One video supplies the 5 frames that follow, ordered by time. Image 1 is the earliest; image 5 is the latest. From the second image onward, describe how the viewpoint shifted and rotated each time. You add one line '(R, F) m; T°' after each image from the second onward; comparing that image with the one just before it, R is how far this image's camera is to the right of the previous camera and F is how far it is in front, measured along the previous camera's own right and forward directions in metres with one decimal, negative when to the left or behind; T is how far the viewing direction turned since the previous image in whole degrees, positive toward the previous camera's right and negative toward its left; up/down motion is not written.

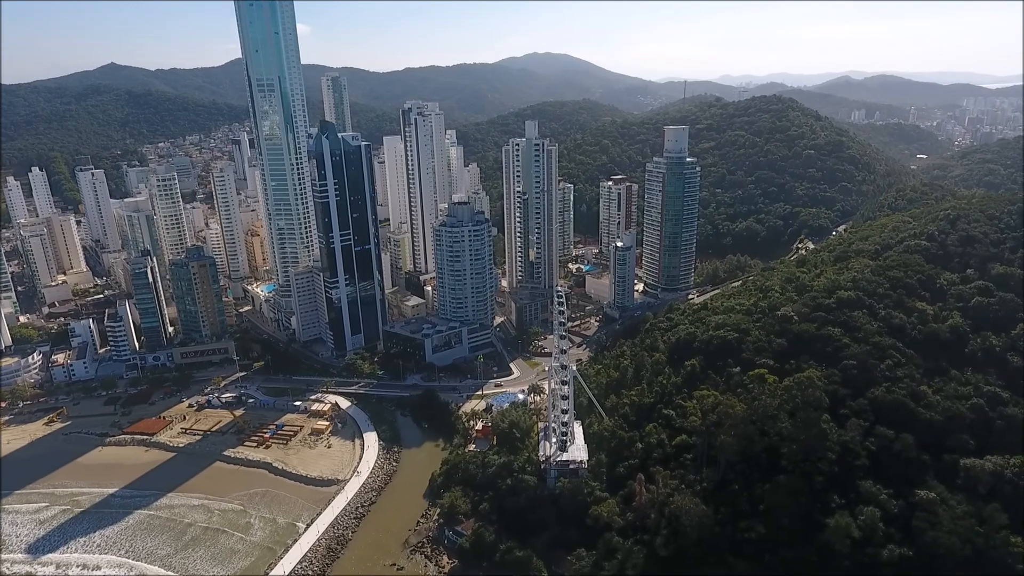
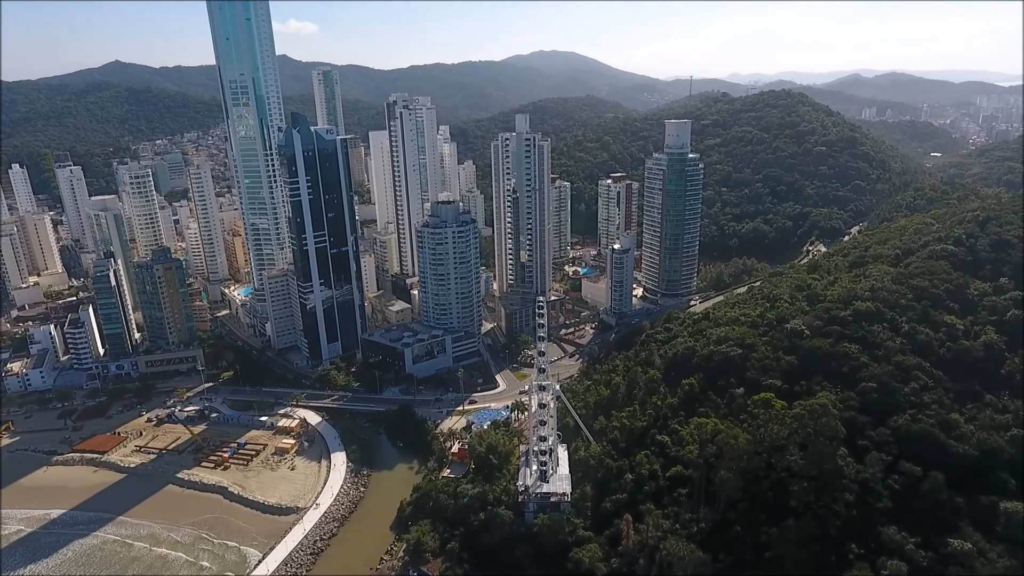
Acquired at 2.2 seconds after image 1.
(+1.5, +3.6) m; -1°
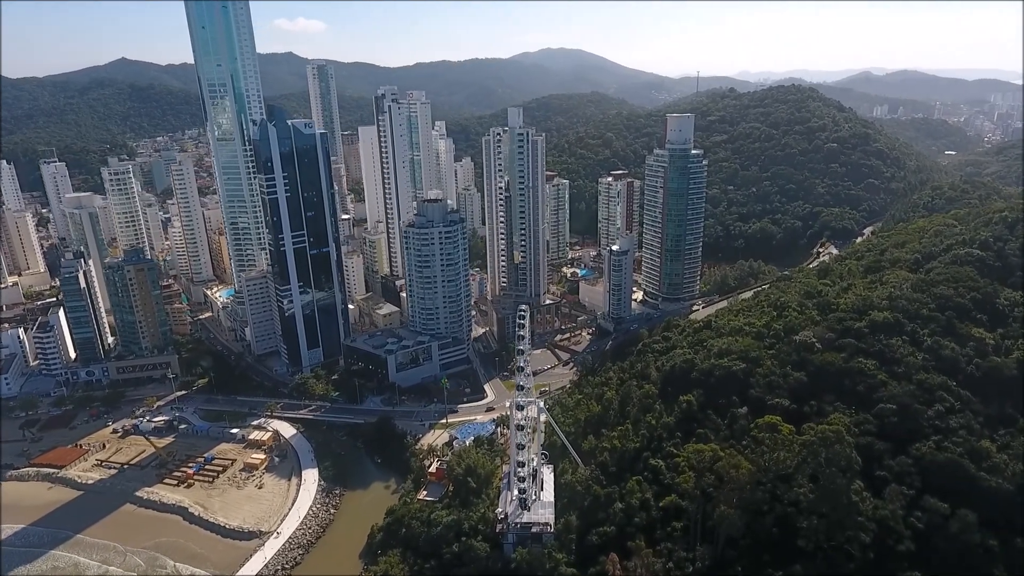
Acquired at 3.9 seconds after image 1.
(+1.2, +2.8) m; -1°
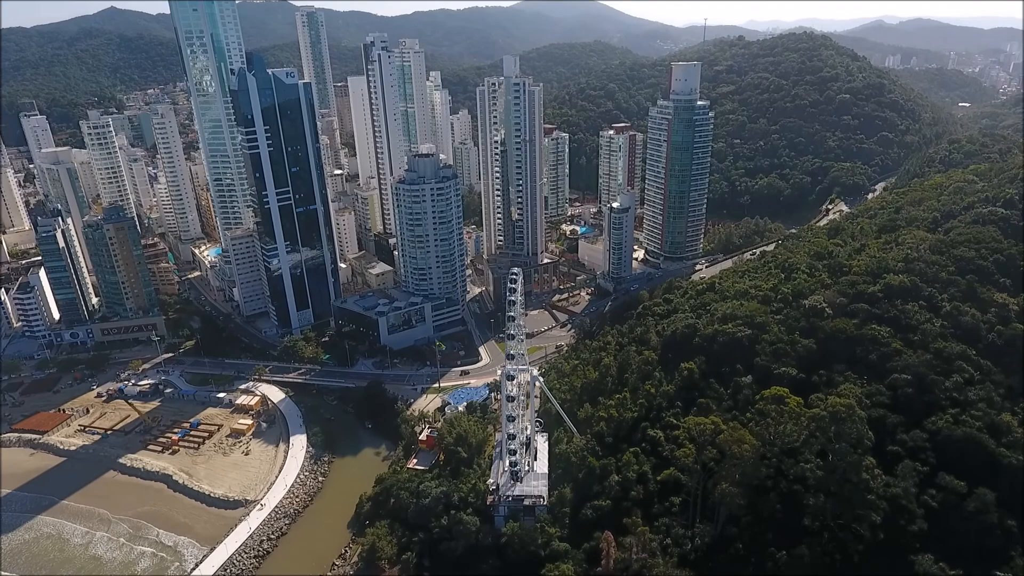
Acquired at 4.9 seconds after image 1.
(+0.4, +1.7) m; 0°
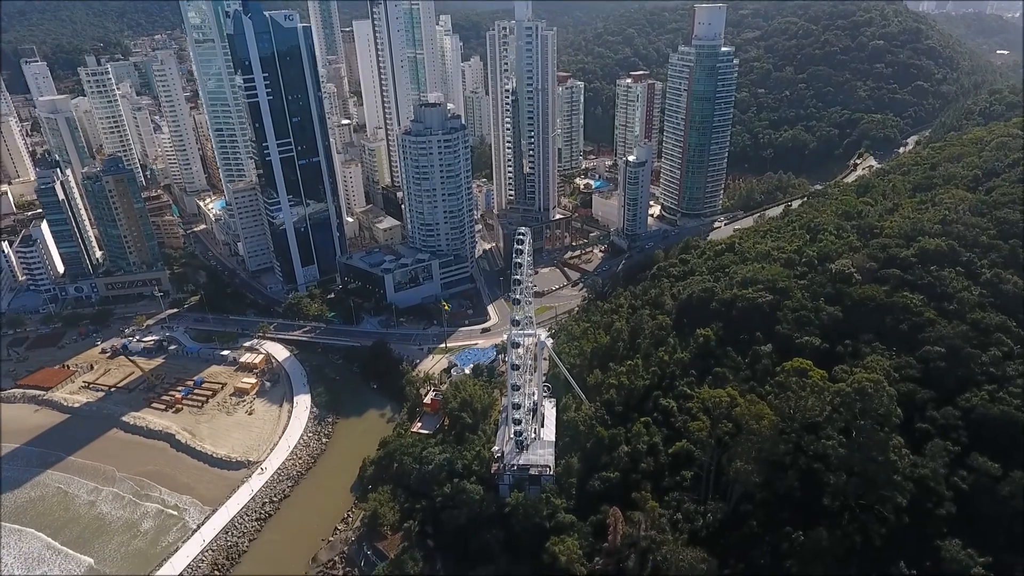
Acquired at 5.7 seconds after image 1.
(+0.2, +1.4) m; -1°
